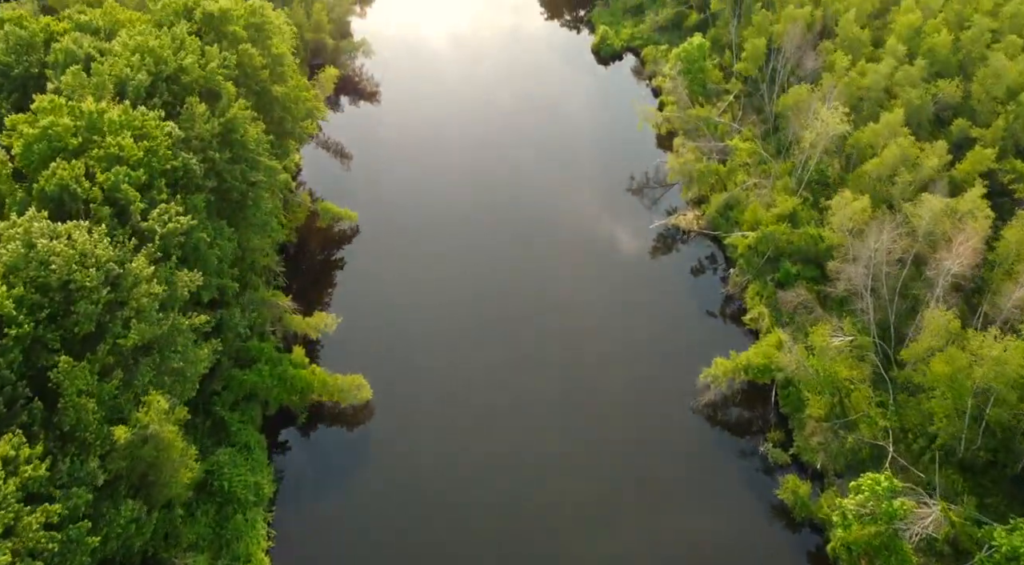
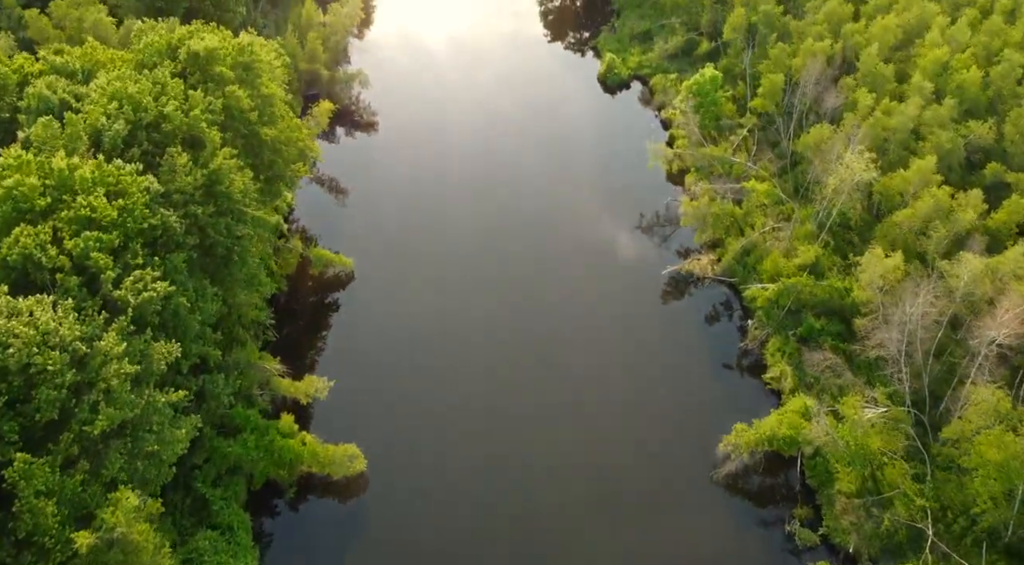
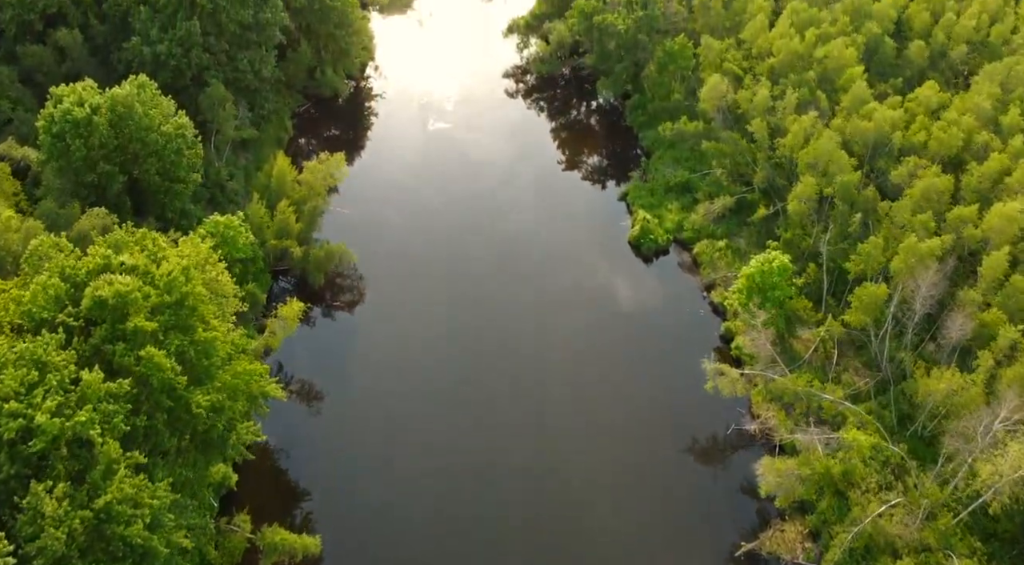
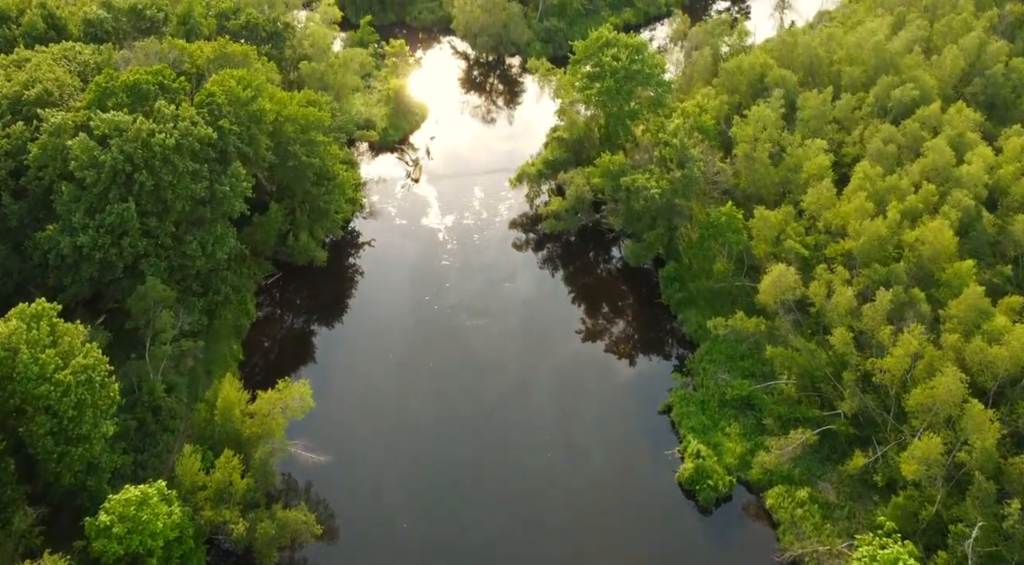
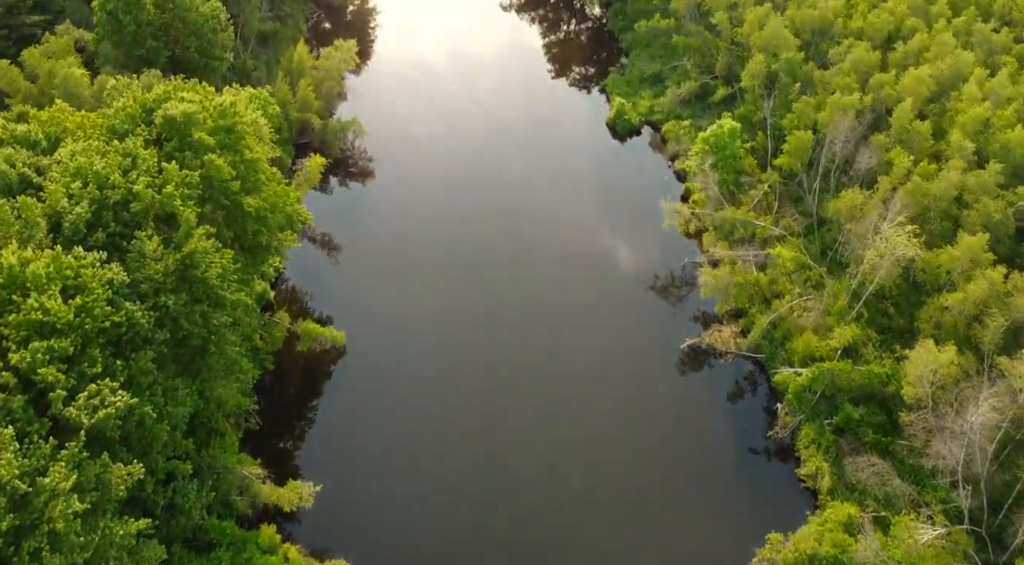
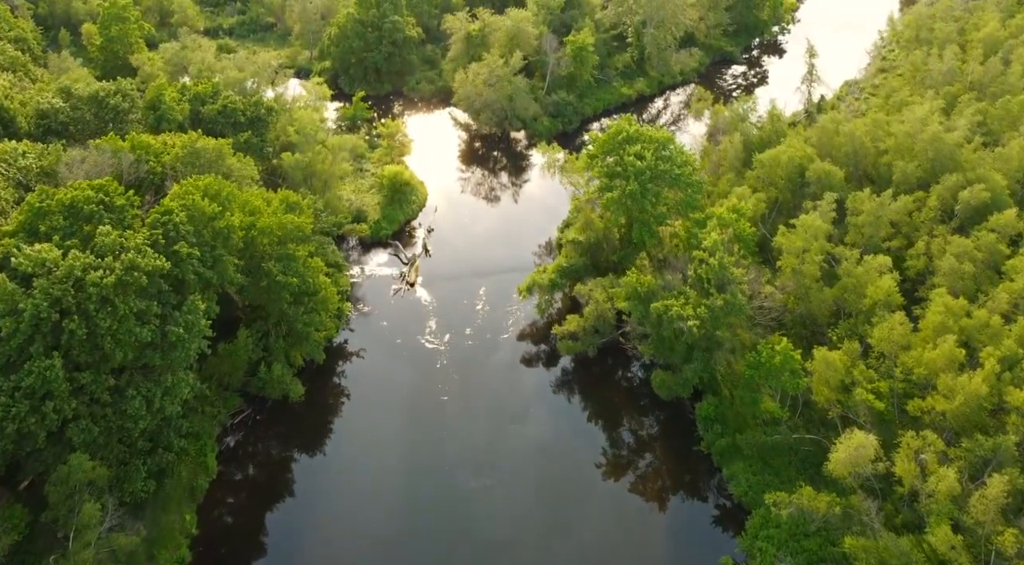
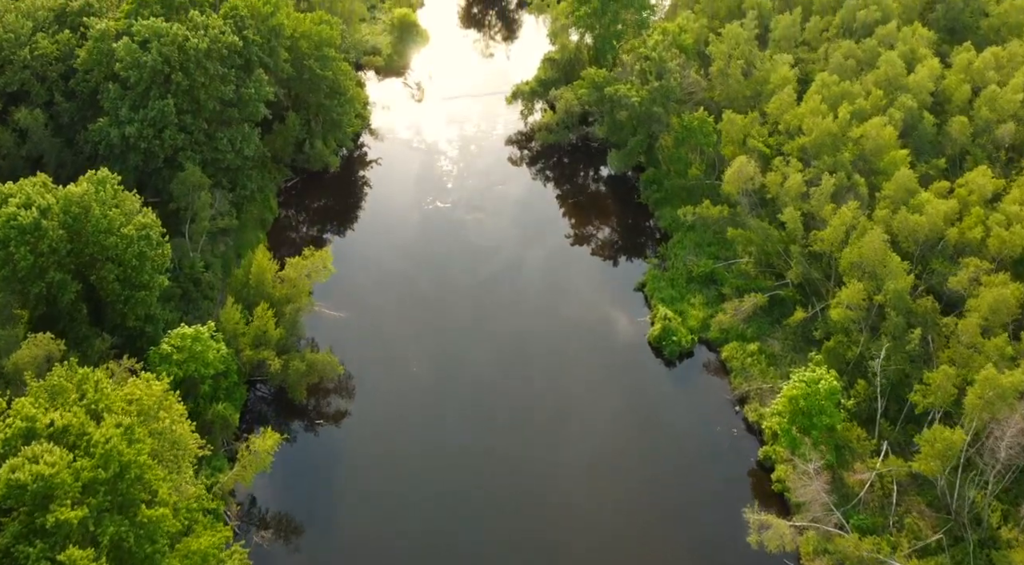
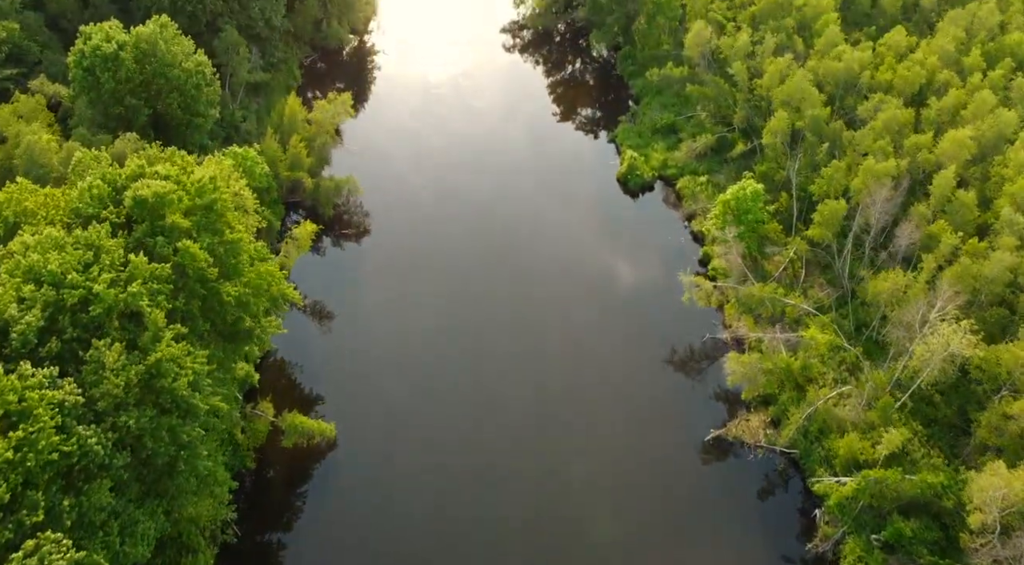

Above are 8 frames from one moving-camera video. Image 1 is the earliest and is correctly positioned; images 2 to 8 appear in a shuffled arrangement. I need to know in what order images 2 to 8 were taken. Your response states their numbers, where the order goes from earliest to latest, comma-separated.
2, 5, 8, 3, 7, 4, 6
